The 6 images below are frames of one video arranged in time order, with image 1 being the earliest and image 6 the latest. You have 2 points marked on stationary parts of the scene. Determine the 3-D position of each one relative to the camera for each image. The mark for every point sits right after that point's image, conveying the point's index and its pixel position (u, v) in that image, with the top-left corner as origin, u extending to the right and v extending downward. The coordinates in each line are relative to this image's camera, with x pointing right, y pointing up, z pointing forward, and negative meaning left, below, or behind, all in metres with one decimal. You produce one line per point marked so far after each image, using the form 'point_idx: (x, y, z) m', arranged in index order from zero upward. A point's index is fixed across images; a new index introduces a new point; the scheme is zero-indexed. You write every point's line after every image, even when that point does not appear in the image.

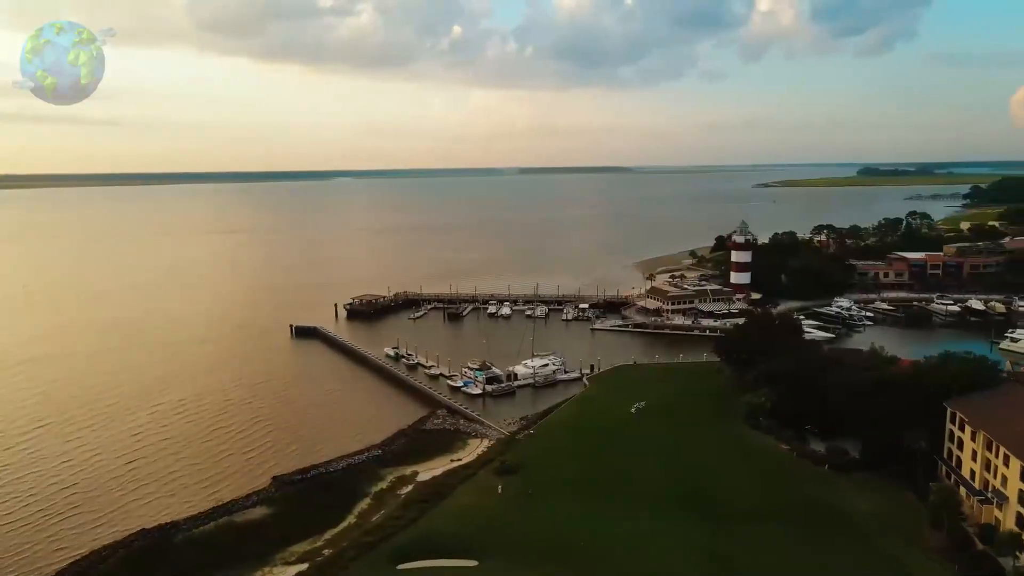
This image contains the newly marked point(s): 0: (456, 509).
0: (-1.4, -5.6, +19.0) m
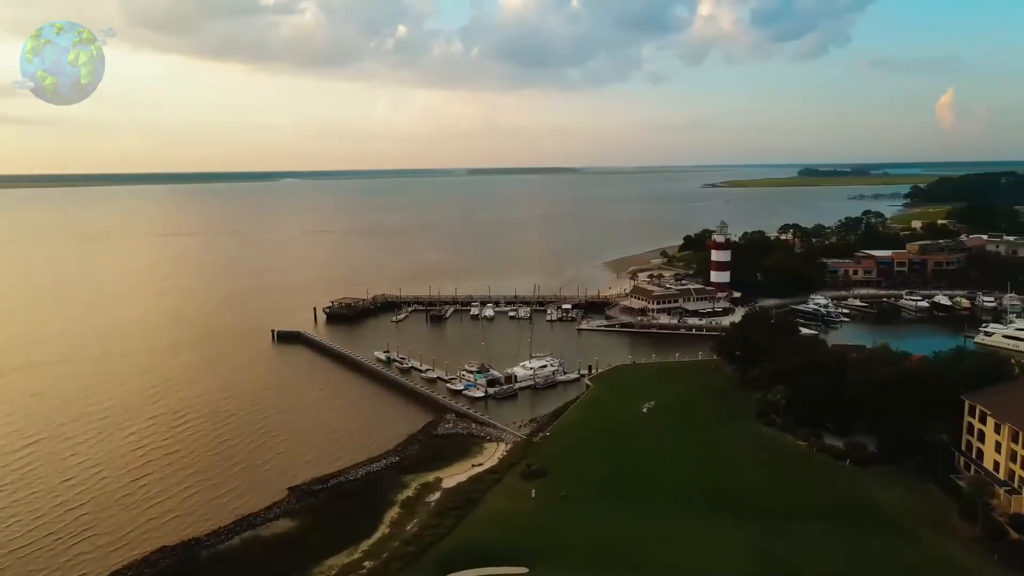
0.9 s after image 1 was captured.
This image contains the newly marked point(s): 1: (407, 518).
0: (-0.4, -5.7, +18.7) m
1: (-2.6, -5.9, +18.9) m
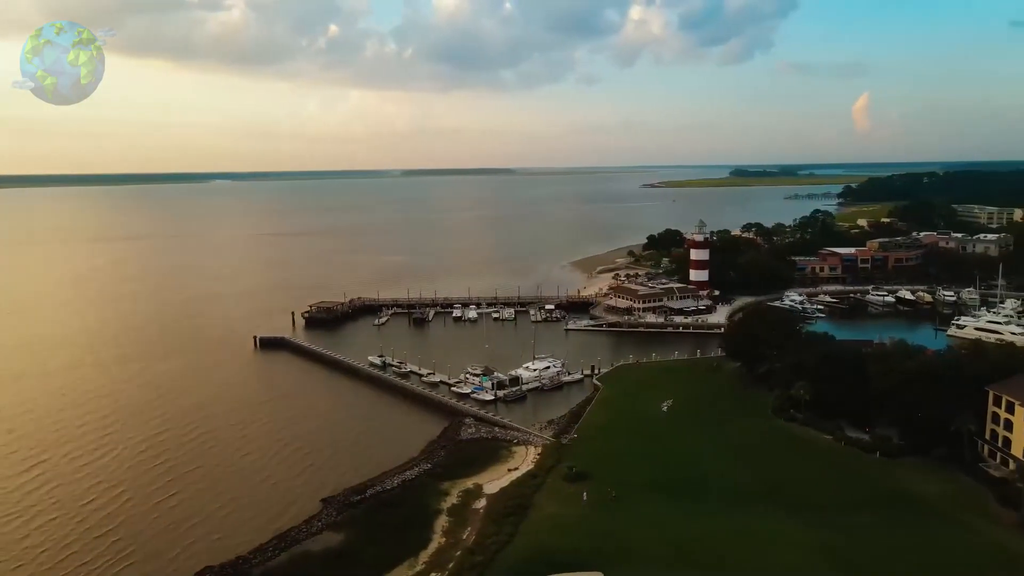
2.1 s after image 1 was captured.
0: (+0.9, -5.7, +18.4) m
1: (-1.3, -5.9, +18.5) m
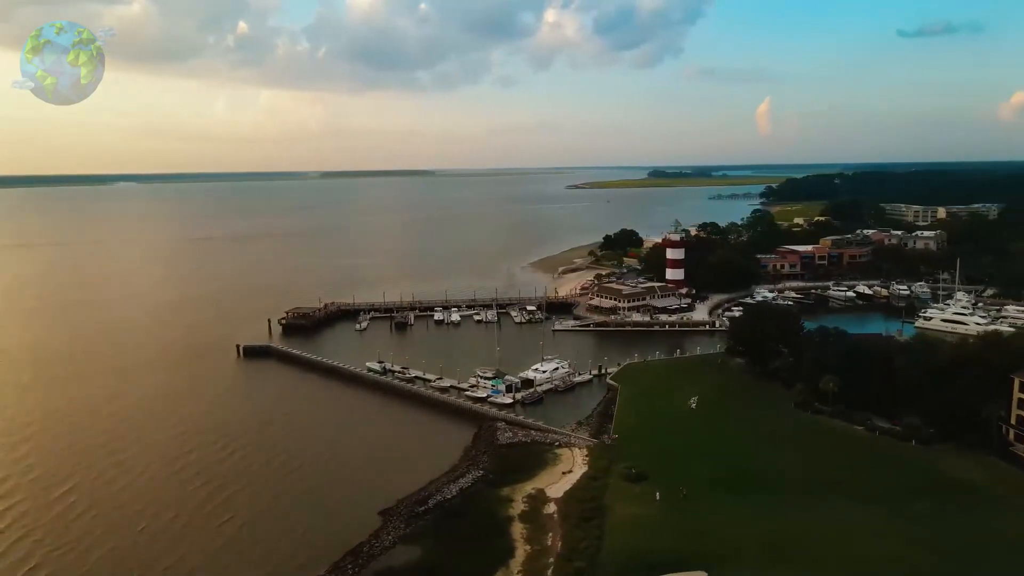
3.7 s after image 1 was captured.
0: (+2.9, -5.7, +18.3) m
1: (+0.7, -6.0, +18.2) m
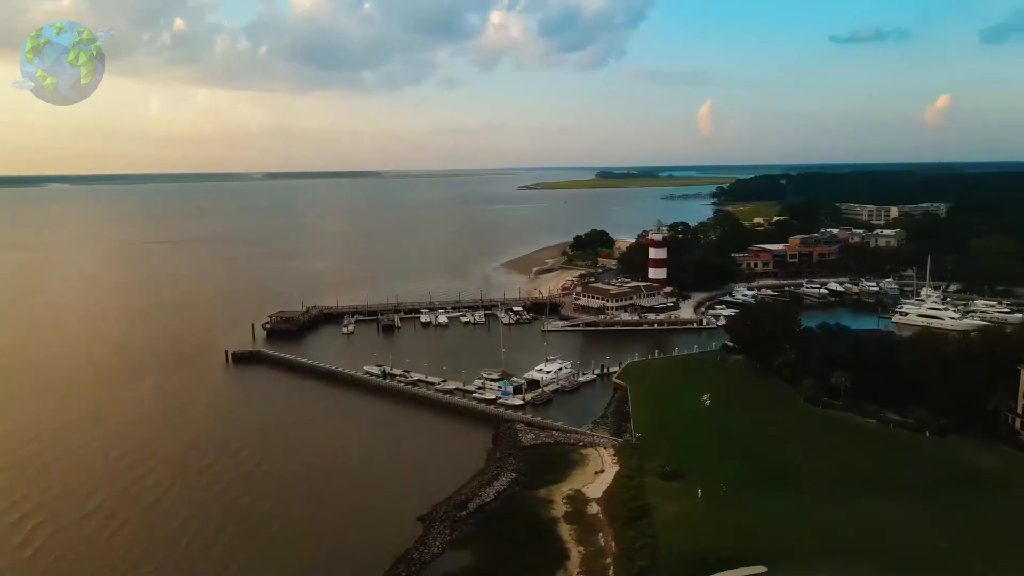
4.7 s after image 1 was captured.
0: (+4.1, -5.7, +18.5) m
1: (+1.9, -6.0, +18.1) m
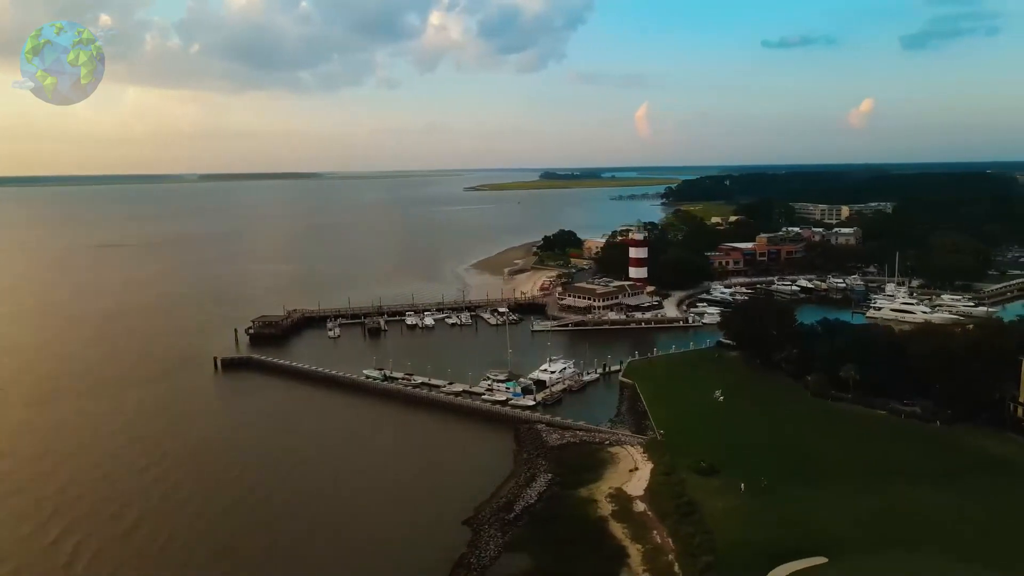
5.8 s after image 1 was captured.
0: (+5.4, -5.7, +18.7) m
1: (+3.2, -6.0, +18.3) m
